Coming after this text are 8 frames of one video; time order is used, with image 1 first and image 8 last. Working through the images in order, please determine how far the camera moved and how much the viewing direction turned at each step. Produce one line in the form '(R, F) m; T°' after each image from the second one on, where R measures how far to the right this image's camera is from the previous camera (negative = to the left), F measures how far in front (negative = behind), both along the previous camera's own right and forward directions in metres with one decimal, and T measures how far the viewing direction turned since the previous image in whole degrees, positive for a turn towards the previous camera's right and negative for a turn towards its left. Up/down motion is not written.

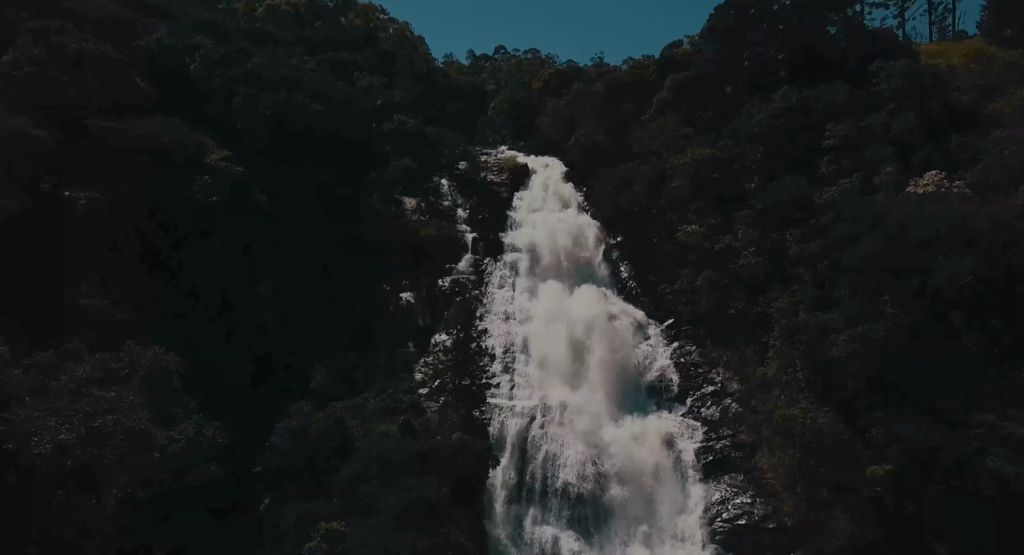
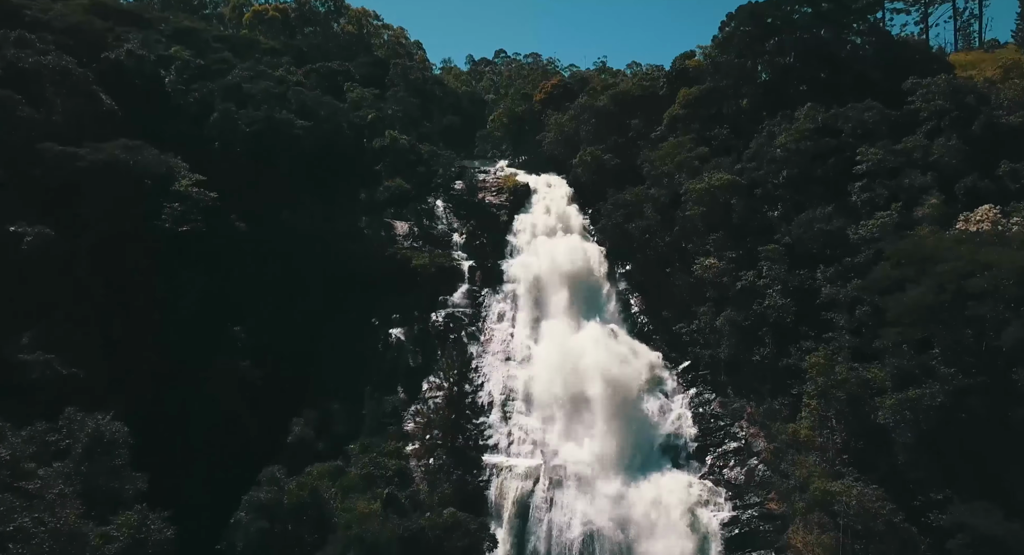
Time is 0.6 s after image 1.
(0.0, +3.3) m; 0°
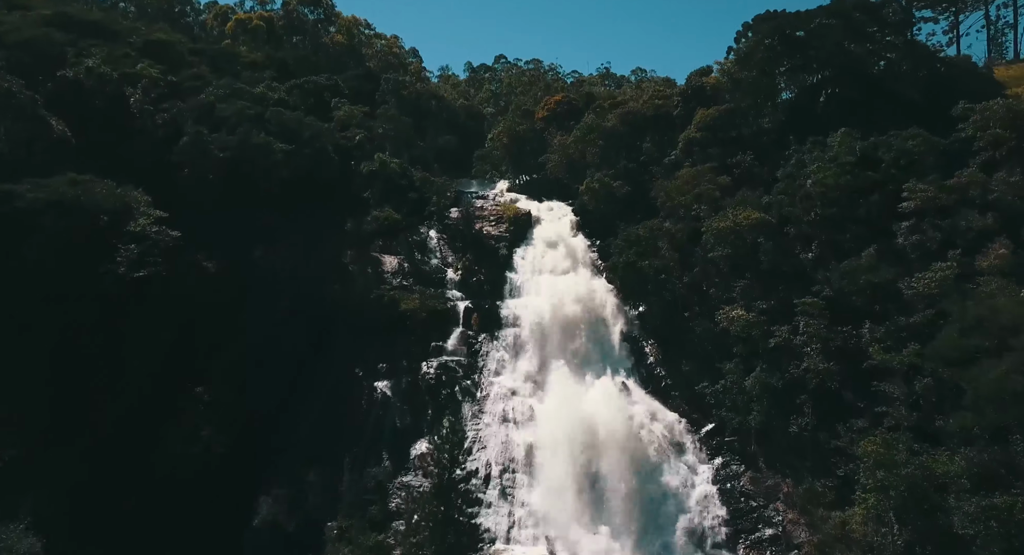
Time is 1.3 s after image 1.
(0.0, +3.9) m; 0°
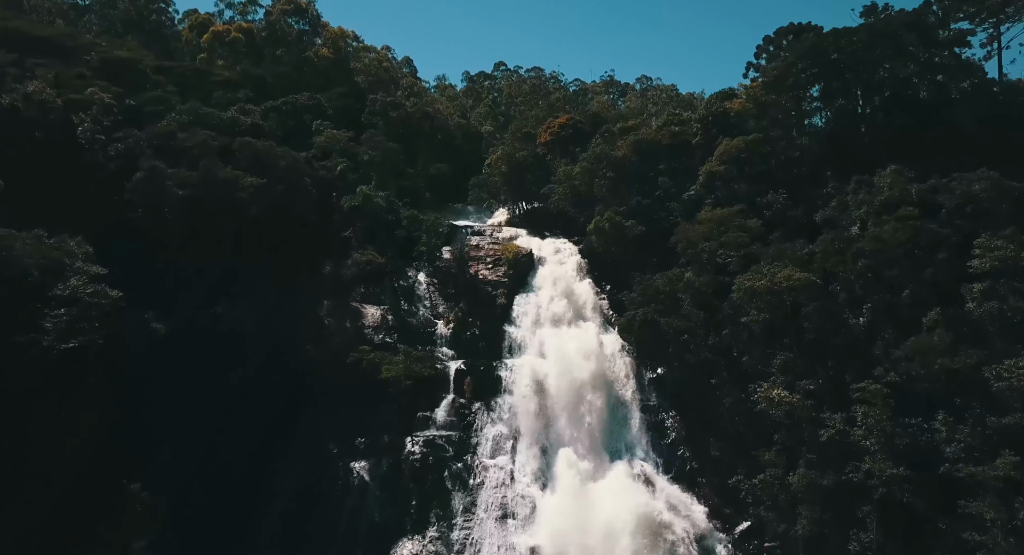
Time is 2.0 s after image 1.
(+0.1, +4.6) m; 0°
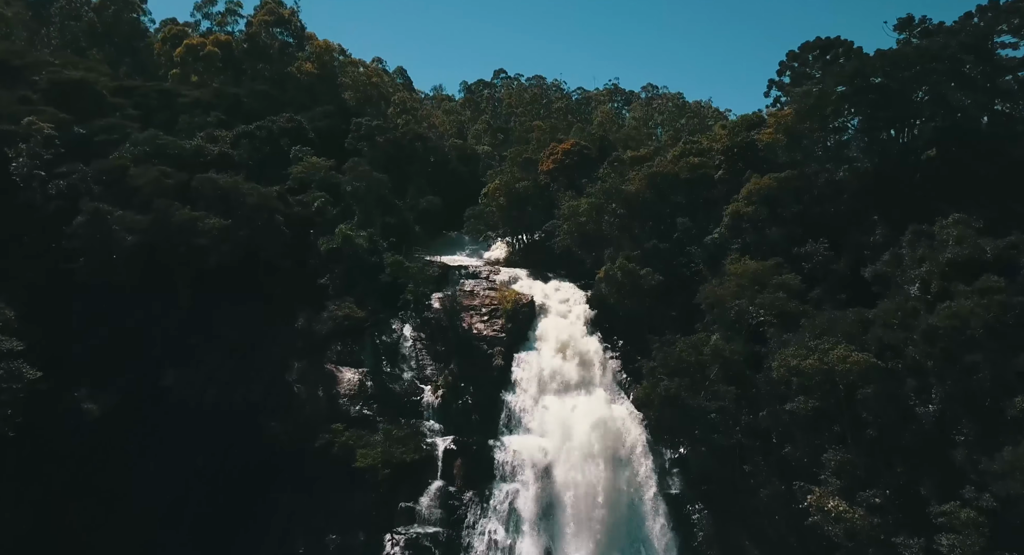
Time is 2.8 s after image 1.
(+0.1, +4.4) m; 0°
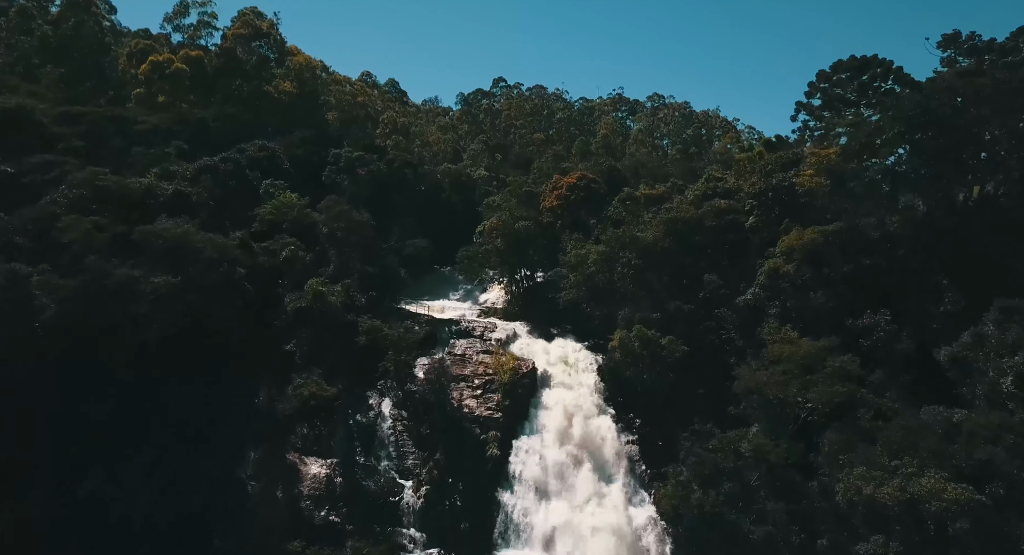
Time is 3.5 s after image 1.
(+0.1, +4.7) m; 0°
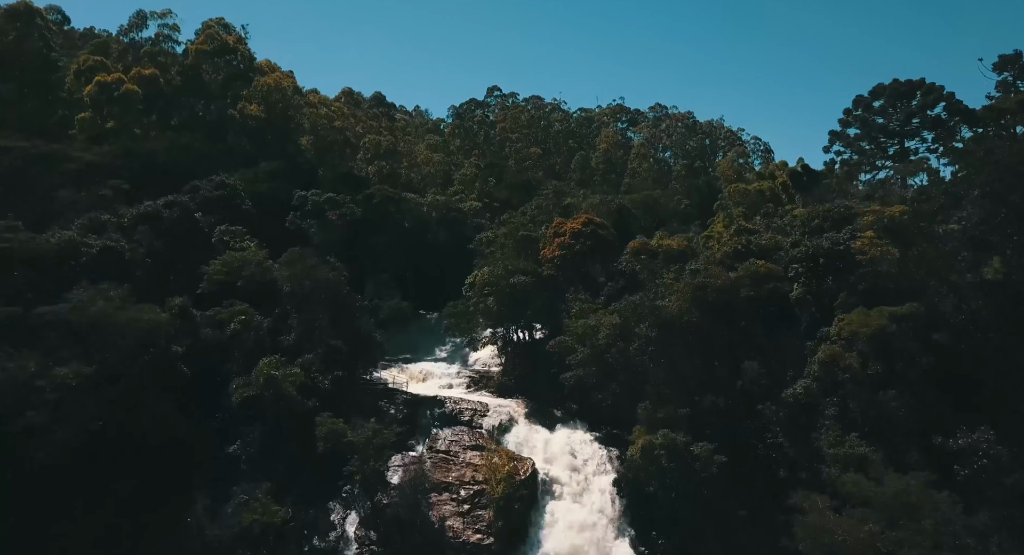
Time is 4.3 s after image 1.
(0.0, +5.1) m; 0°
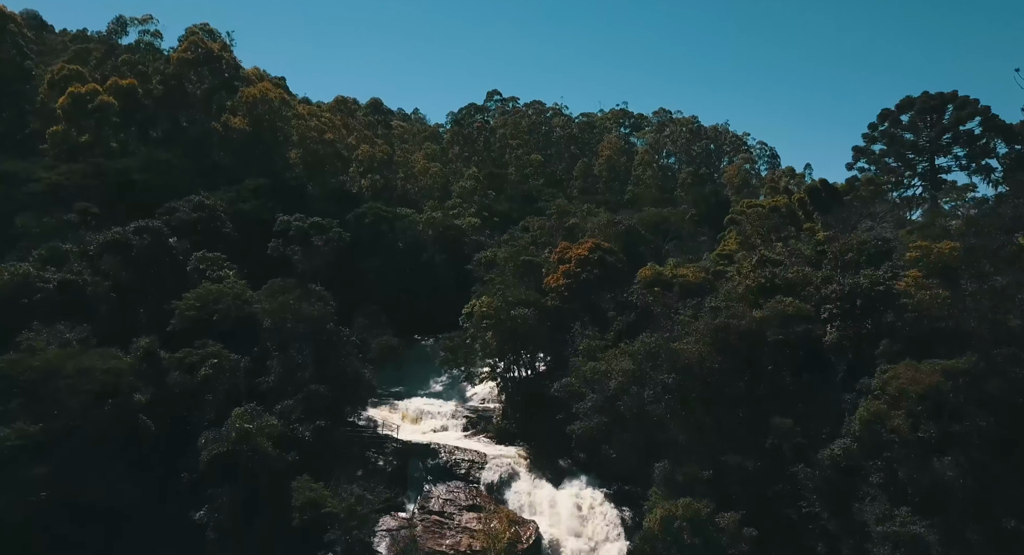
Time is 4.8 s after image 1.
(0.0, +2.5) m; 0°
